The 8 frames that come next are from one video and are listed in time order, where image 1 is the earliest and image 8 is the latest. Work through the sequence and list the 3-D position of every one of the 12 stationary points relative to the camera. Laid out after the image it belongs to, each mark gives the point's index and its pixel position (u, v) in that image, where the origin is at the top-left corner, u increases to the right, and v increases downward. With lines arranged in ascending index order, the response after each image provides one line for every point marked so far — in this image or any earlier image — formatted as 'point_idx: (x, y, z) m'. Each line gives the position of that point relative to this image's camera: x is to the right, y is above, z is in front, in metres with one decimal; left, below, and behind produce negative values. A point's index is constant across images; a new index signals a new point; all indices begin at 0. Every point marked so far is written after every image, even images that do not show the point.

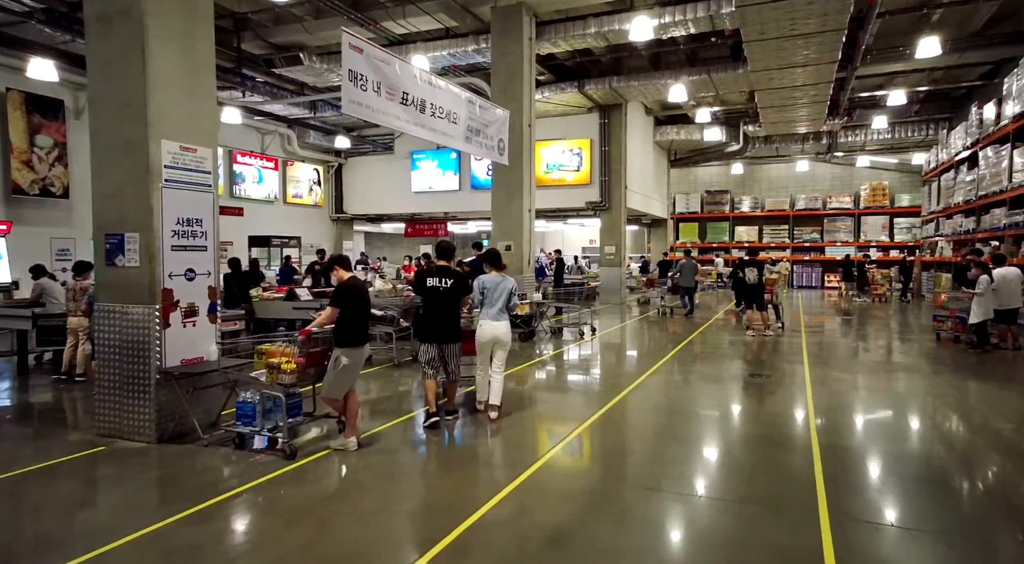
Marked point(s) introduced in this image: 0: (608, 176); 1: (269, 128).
0: (+2.3, +2.6, +15.6) m
1: (-5.7, +3.6, +15.1) m
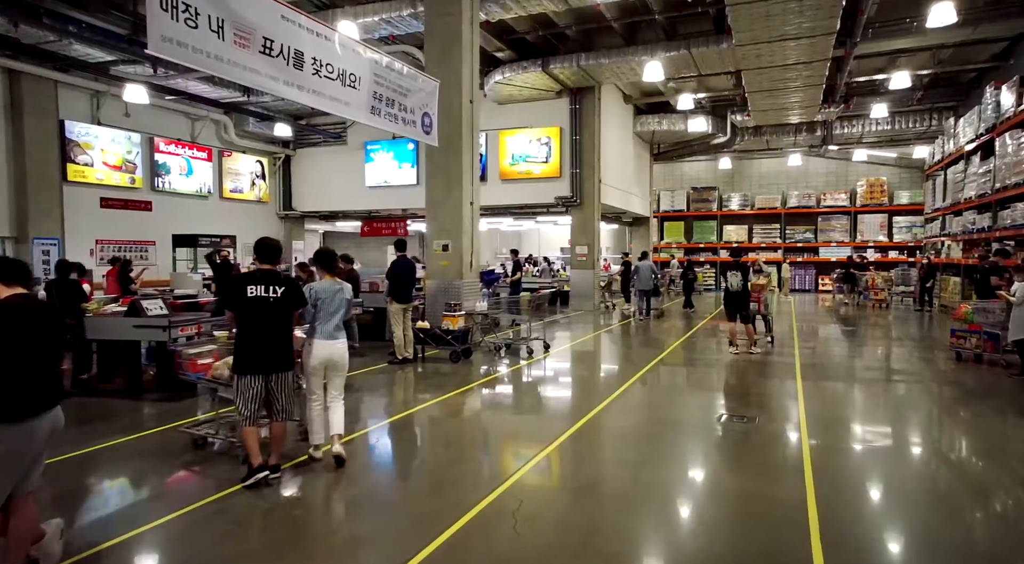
0: (+1.5, +2.5, +14.0) m
1: (-6.5, +3.5, +13.4) m
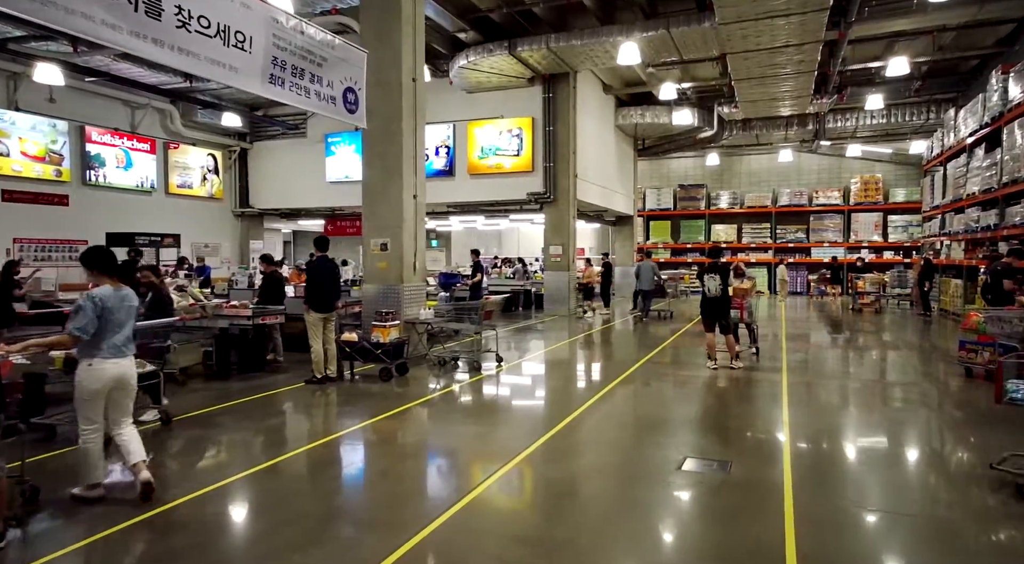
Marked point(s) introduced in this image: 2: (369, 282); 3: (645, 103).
0: (+0.8, +2.4, +13.0) m
1: (-7.1, +3.5, +12.3) m
2: (-1.6, 0.0, +7.2) m
3: (+3.6, +4.8, +17.3) m
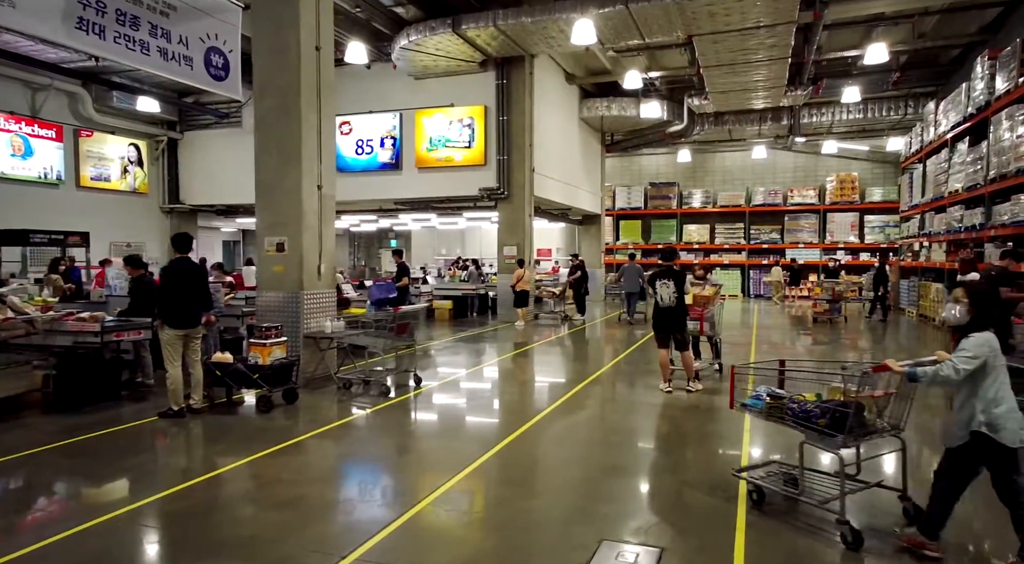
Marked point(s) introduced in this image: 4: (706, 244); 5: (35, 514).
0: (-0.1, +2.4, +11.9) m
1: (-8.0, +3.4, +11.0) m
2: (-2.3, -0.1, +6.0) m
3: (+2.5, +4.8, +16.3) m
4: (+5.9, +1.2, +19.6) m
5: (-2.7, -1.3, +3.6) m
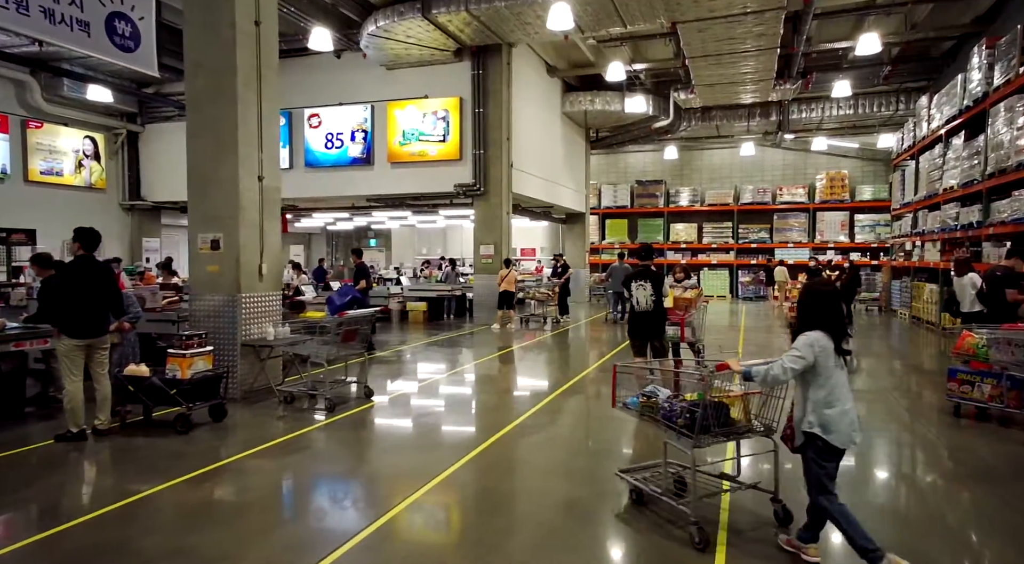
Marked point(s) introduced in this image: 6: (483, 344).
0: (-0.5, +2.3, +11.4) m
1: (-8.4, +3.4, +10.3) m
2: (-2.7, -0.1, +5.4) m
3: (+2.0, +4.8, +15.7) m
4: (+5.4, +1.1, +19.1) m
5: (-3.0, -1.3, +2.9) m
6: (-0.5, -1.0, +10.3) m
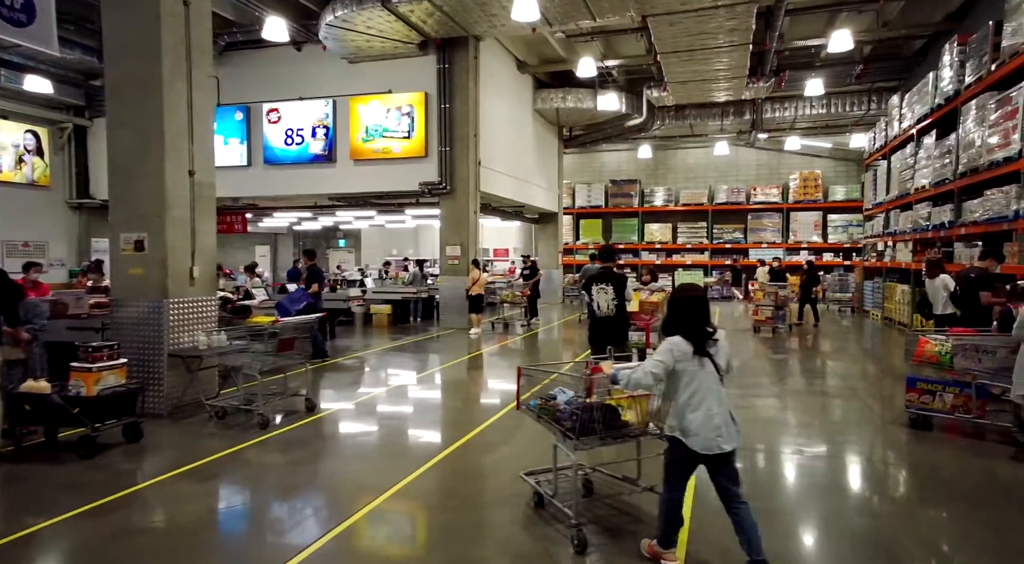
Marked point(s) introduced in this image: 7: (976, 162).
0: (-1.1, +2.3, +11.0) m
1: (-9.0, +3.4, +9.6) m
2: (-3.0, -0.1, +5.0) m
3: (+1.3, +4.7, +15.4) m
4: (+4.6, +1.1, +18.9) m
5: (-3.2, -1.3, +2.5) m
6: (-1.0, -1.0, +9.9) m
7: (+6.3, +1.6, +8.7) m
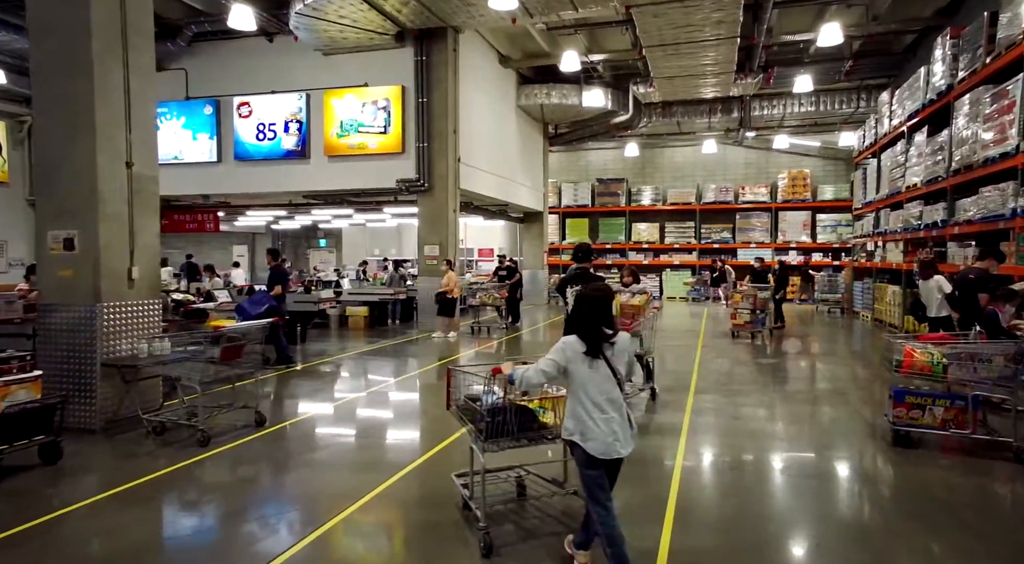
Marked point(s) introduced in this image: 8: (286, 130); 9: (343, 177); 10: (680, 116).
0: (-1.4, +2.3, +10.6) m
1: (-9.3, +3.3, +9.1) m
2: (-3.3, -0.1, +4.5) m
3: (+0.9, +4.7, +15.0) m
4: (+4.1, +1.1, +18.6) m
5: (-3.4, -1.4, +2.0) m
6: (-1.3, -1.1, +9.5) m
7: (+6.0, +1.6, +8.4) m
8: (-3.9, +2.6, +11.1) m
9: (-2.9, +1.8, +10.9) m
10: (+4.0, +4.0, +15.3) m
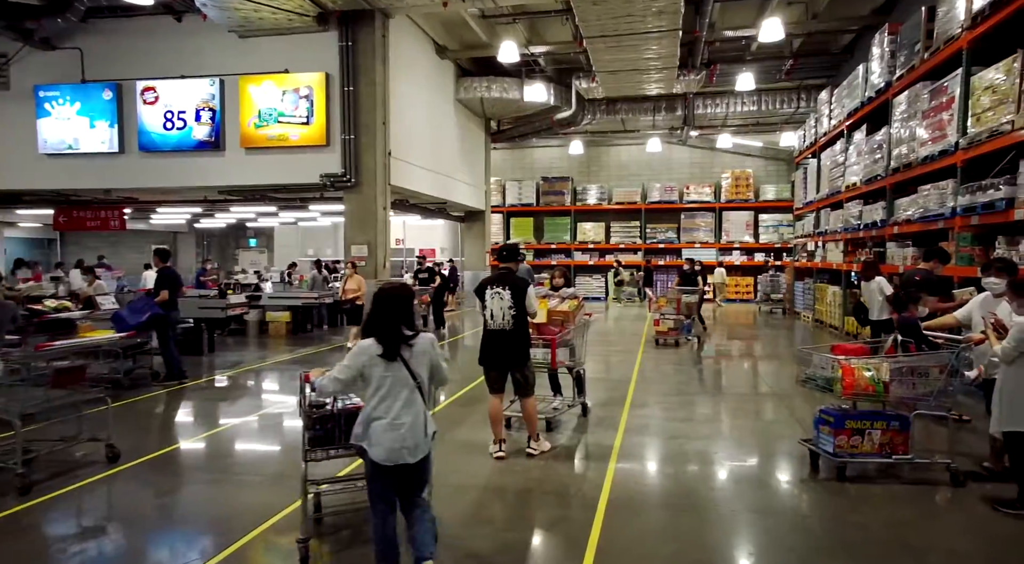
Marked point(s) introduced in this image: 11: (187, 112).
0: (-2.4, +2.3, +9.8) m
1: (-10.2, +3.3, +7.7) m
2: (-3.8, -0.2, +3.6) m
3: (-0.4, +4.7, +14.4) m
4: (+2.5, +1.1, +18.2) m
5: (-3.8, -1.4, +1.1) m
6: (-2.2, -1.1, +8.8) m
7: (+5.1, +1.6, +8.2) m
8: (-5.0, +2.6, +10.1) m
9: (-3.9, +1.7, +10.0) m
10: (+2.6, +4.0, +15.0) m
11: (-5.1, +2.7, +10.1) m
